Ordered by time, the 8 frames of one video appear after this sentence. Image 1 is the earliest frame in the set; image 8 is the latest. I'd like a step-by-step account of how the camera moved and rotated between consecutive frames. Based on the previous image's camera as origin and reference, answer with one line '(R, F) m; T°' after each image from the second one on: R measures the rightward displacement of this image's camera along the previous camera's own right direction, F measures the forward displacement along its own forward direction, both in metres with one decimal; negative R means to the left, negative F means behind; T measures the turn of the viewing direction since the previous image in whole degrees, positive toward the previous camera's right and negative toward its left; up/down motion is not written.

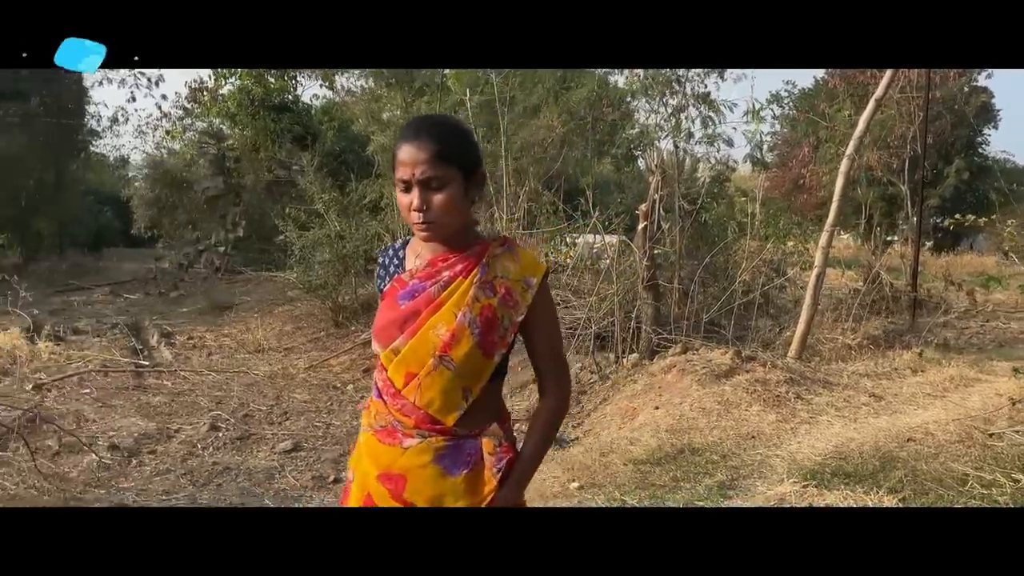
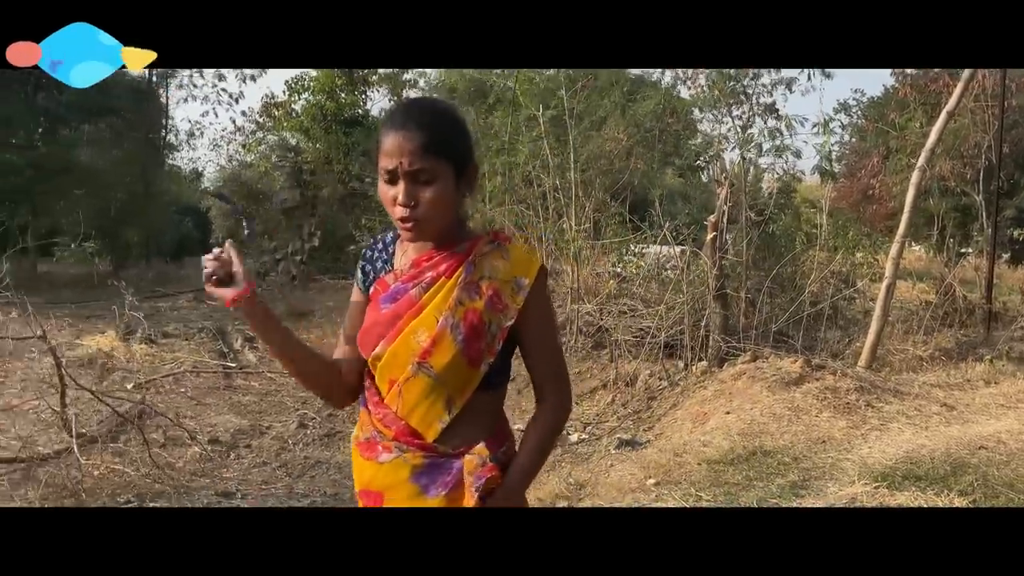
(-0.1, -0.2) m; -4°
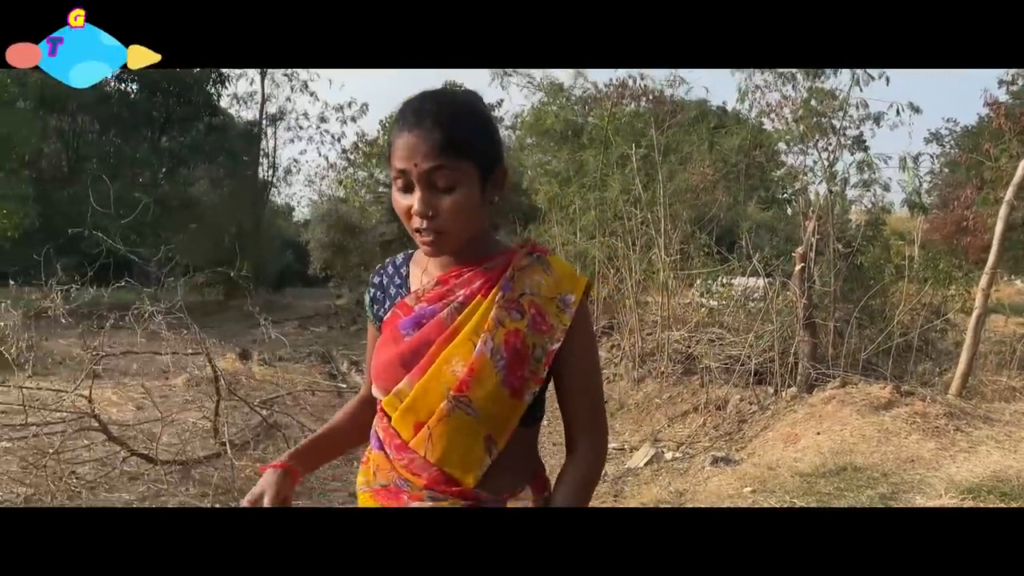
(-0.1, -0.3) m; -6°
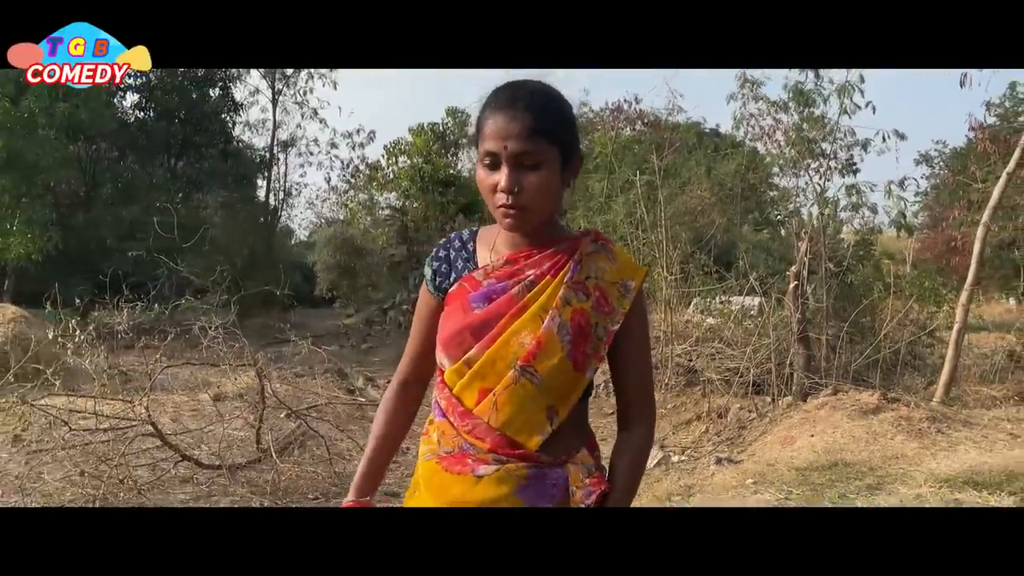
(-0.1, -0.3) m; 0°
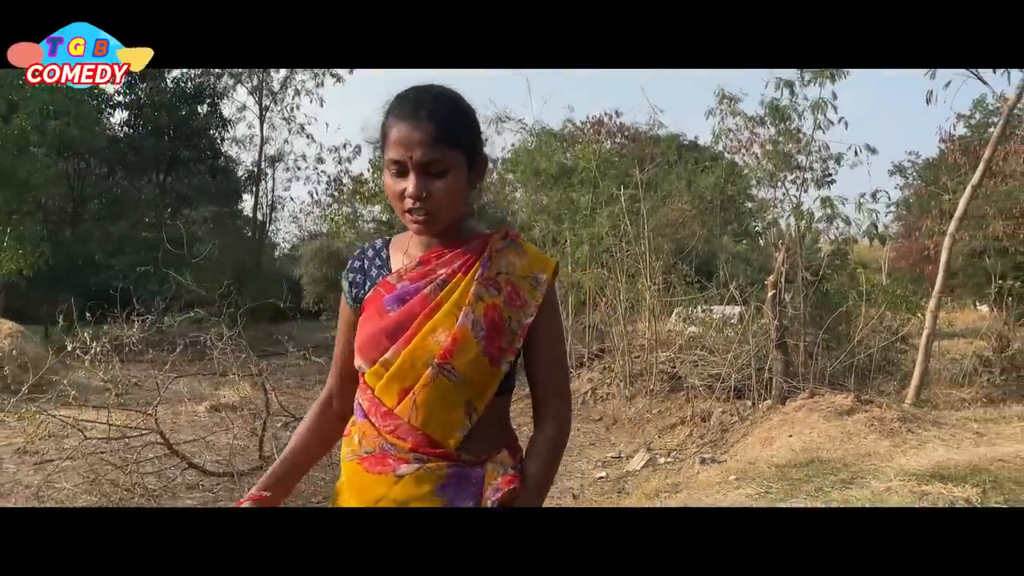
(-0.1, -0.2) m; +1°
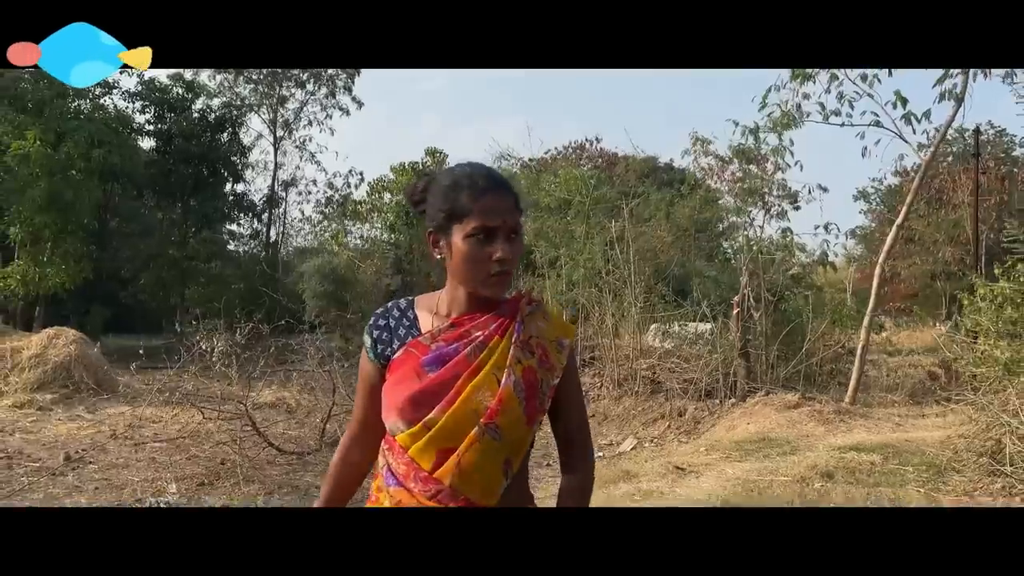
(-0.3, -0.9) m; +2°
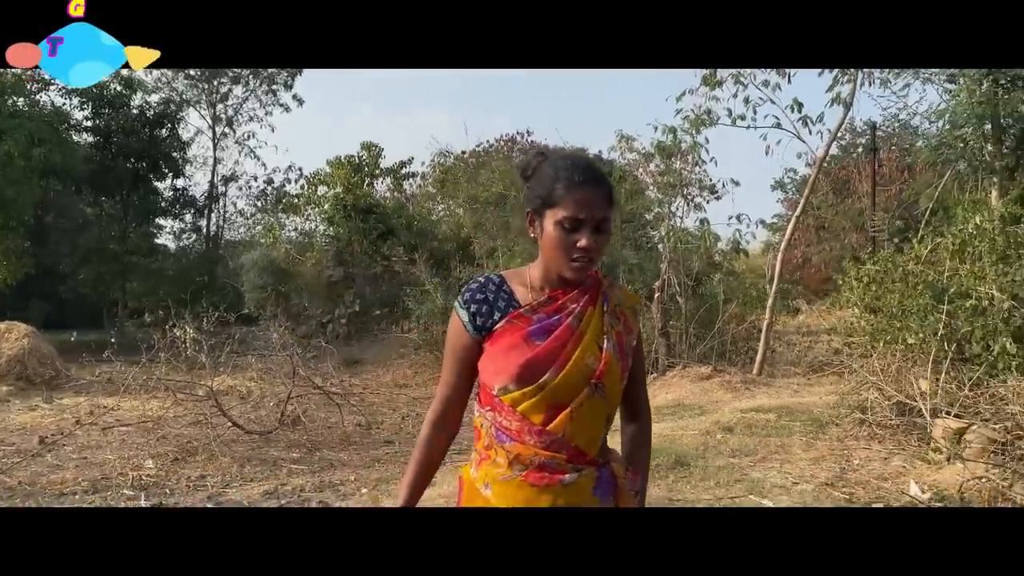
(-0.1, -0.5) m; +5°
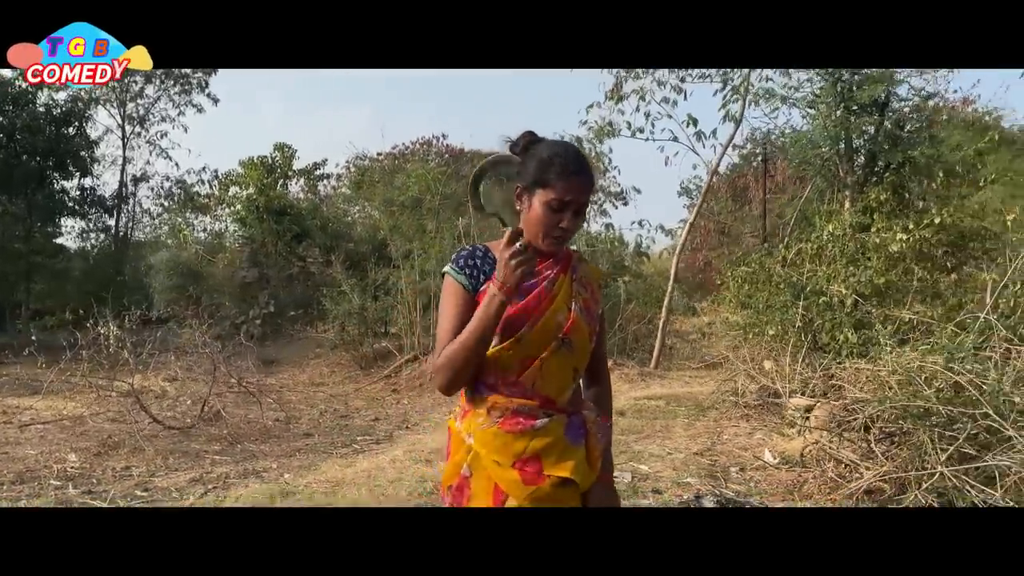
(0.0, -0.4) m; +7°
